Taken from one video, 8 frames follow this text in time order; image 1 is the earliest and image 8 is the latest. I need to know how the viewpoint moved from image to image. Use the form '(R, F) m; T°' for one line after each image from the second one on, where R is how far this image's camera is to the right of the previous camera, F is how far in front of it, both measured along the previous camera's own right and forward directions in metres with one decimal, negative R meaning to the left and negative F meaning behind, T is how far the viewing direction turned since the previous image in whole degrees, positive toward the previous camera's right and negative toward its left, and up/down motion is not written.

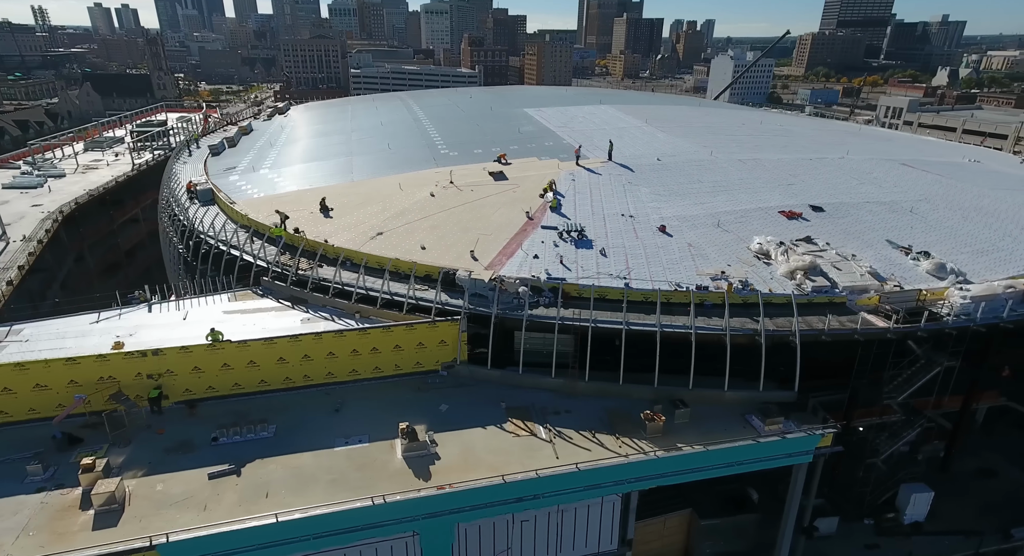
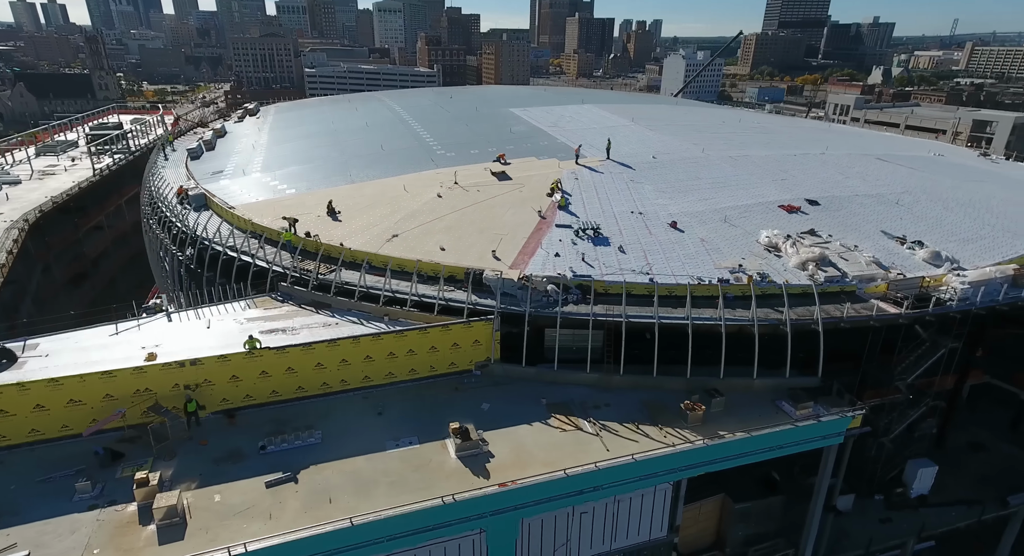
(-3.4, -0.3) m; +4°
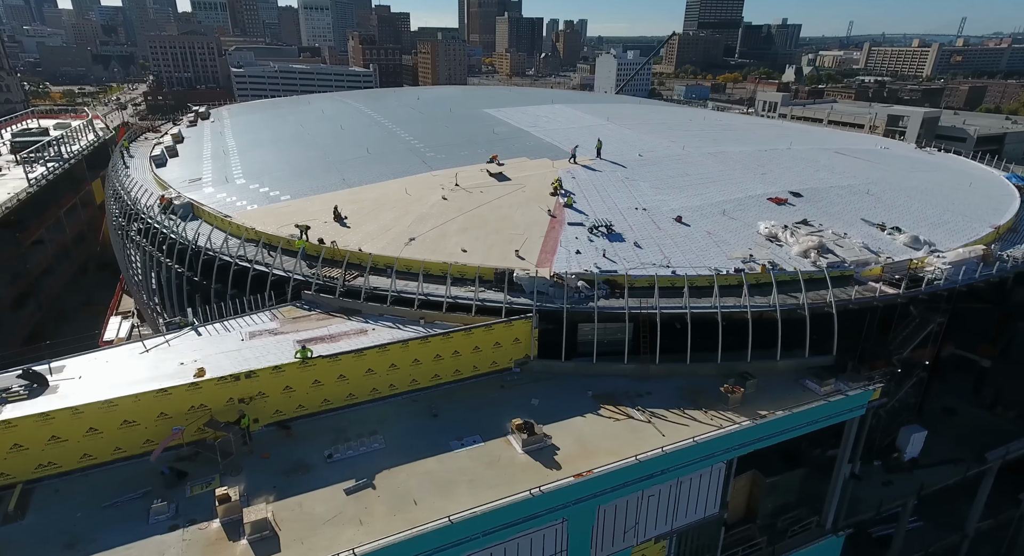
(-4.6, -0.4) m; +6°
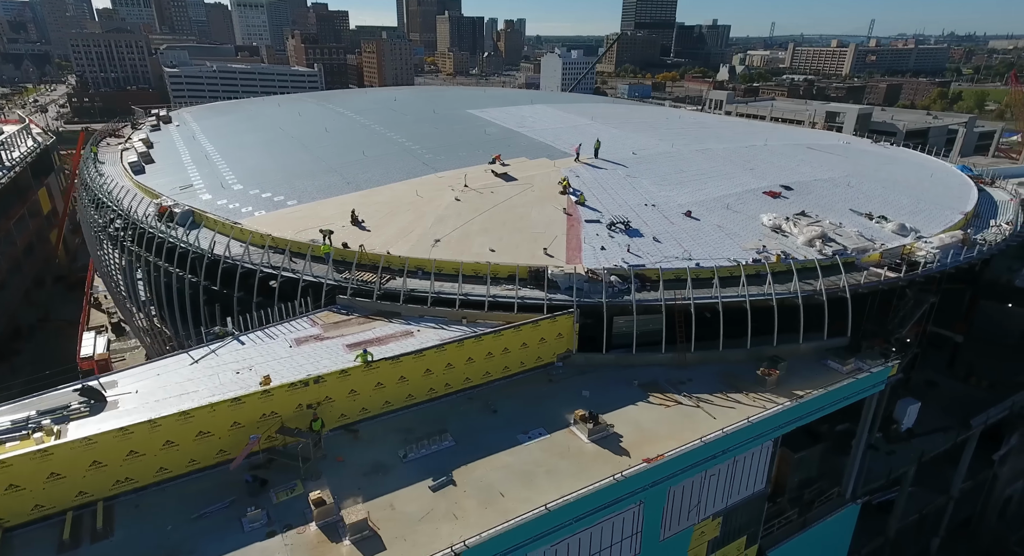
(-4.5, -0.5) m; +5°
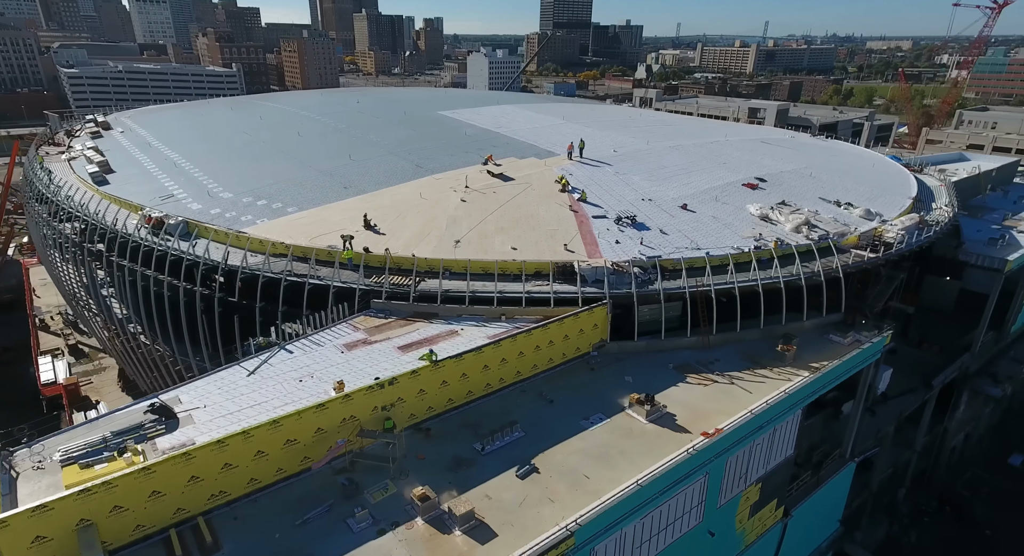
(-5.3, -0.8) m; +7°
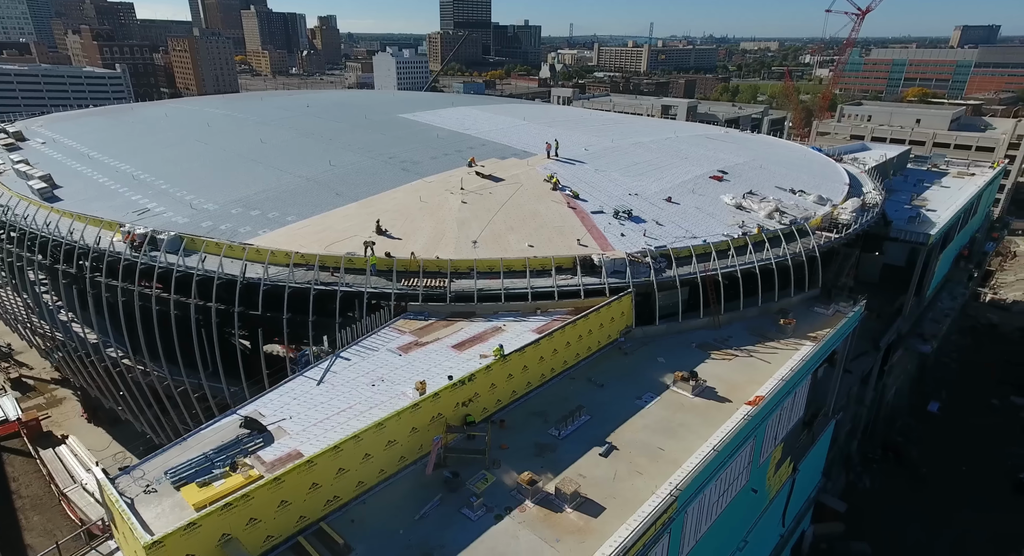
(-6.2, -0.9) m; +8°
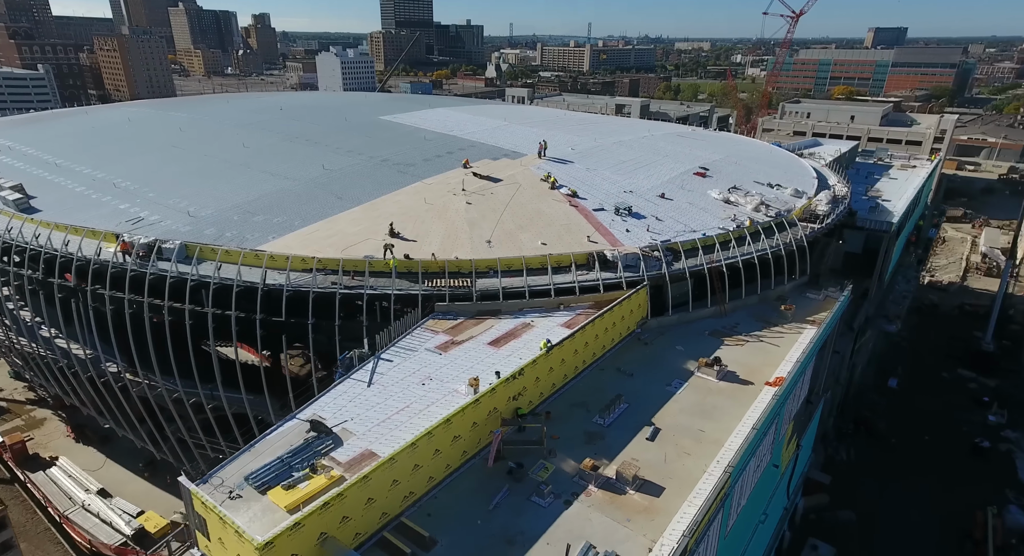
(-3.9, -0.7) m; +5°
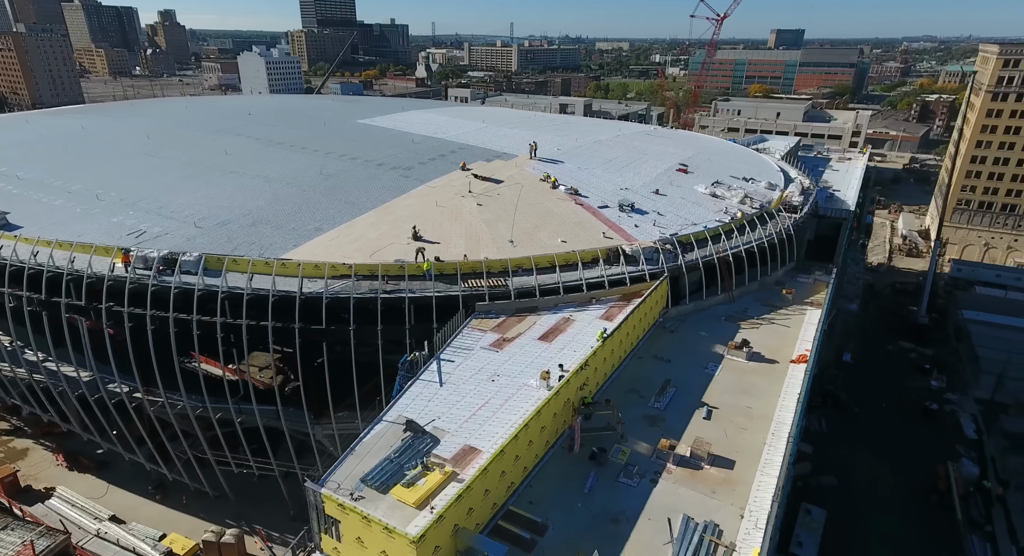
(-5.5, -0.8) m; +6°
